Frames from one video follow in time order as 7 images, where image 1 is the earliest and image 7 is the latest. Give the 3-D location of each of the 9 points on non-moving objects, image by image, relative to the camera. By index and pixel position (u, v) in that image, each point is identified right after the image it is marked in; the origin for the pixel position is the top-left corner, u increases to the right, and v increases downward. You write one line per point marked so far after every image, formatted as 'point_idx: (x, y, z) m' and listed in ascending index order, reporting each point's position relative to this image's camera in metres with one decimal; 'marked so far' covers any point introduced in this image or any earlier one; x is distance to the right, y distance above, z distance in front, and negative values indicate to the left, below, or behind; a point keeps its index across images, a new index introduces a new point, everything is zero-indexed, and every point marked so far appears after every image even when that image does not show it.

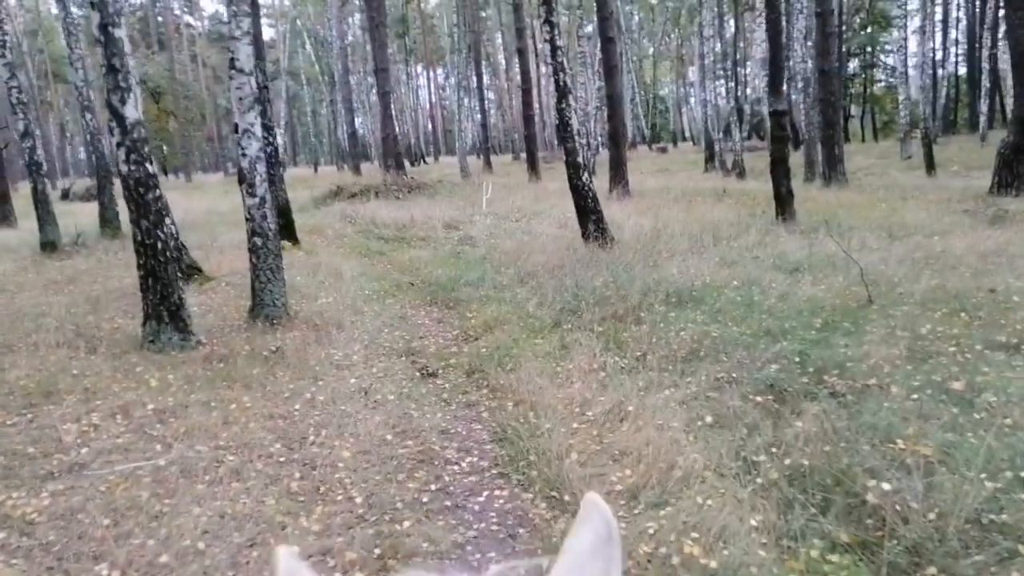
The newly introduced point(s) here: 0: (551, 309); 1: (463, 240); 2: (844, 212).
0: (+0.4, -0.2, +8.7) m
1: (-0.8, +0.8, +15.8) m
2: (+5.5, +1.3, +15.6) m
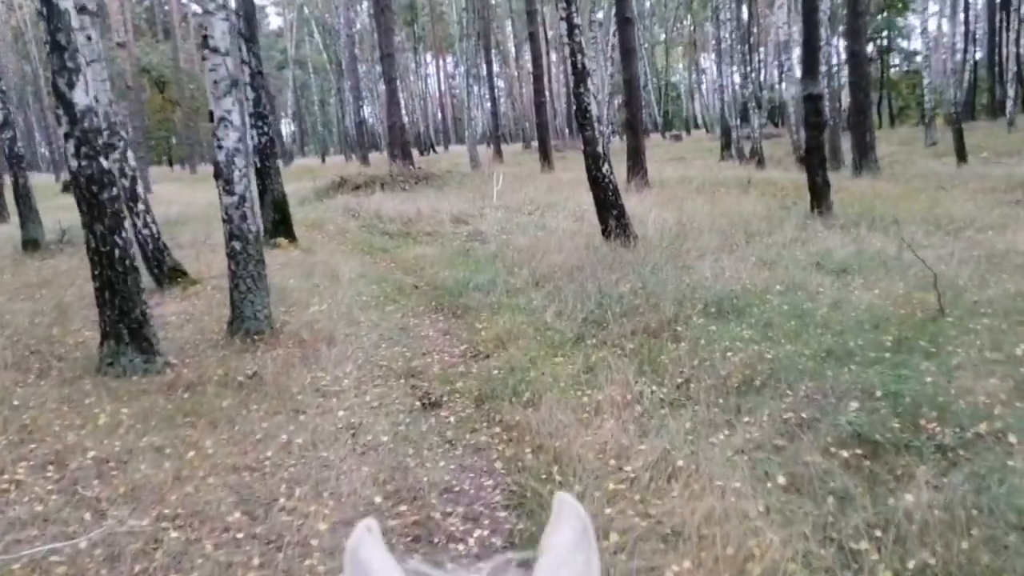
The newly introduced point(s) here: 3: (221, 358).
0: (+0.5, -0.3, +7.6) m
1: (-0.6, +0.8, +14.7) m
2: (+5.7, +1.3, +14.5) m
3: (-2.1, -0.5, +6.8) m
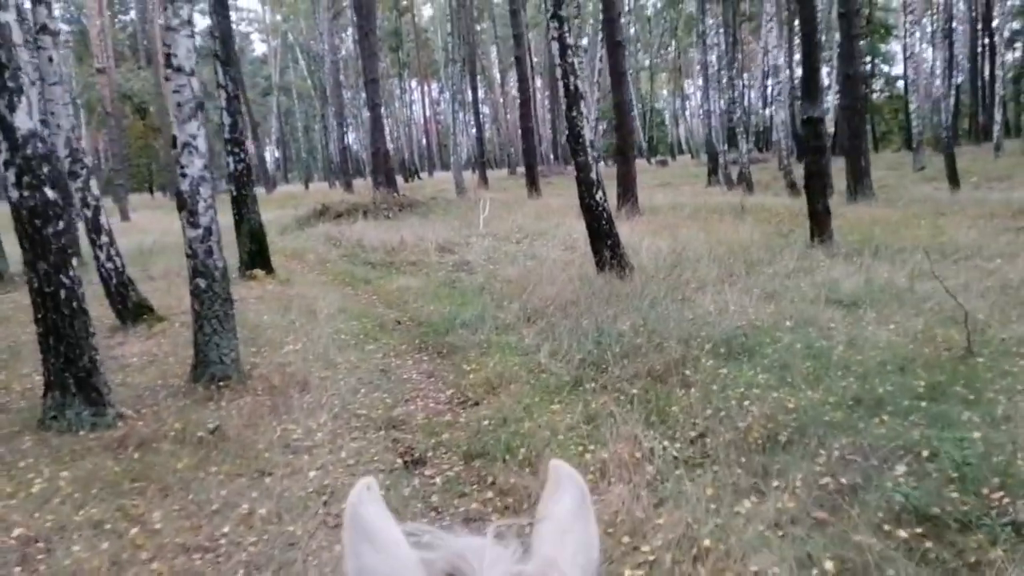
0: (+0.4, -0.6, +7.0) m
1: (-0.8, +0.3, +14.1) m
2: (+5.5, +0.9, +14.0) m
3: (-2.2, -0.8, +6.2) m
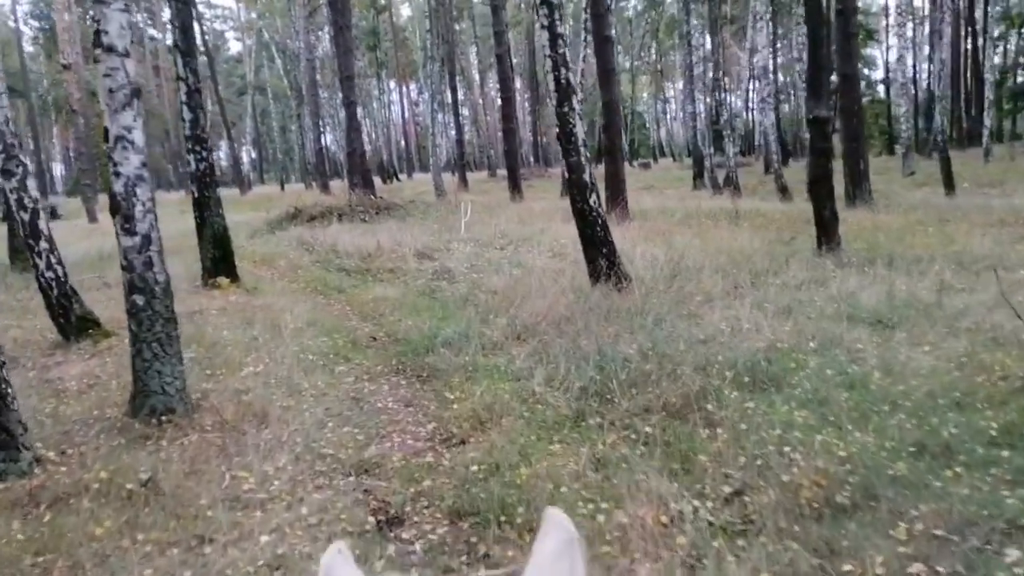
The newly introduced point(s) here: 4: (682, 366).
0: (+0.4, -0.7, +6.1) m
1: (-1.0, +0.2, +13.2) m
2: (+5.3, +0.7, +13.2) m
3: (-2.2, -0.9, +5.2) m
4: (+1.1, -0.5, +6.1) m
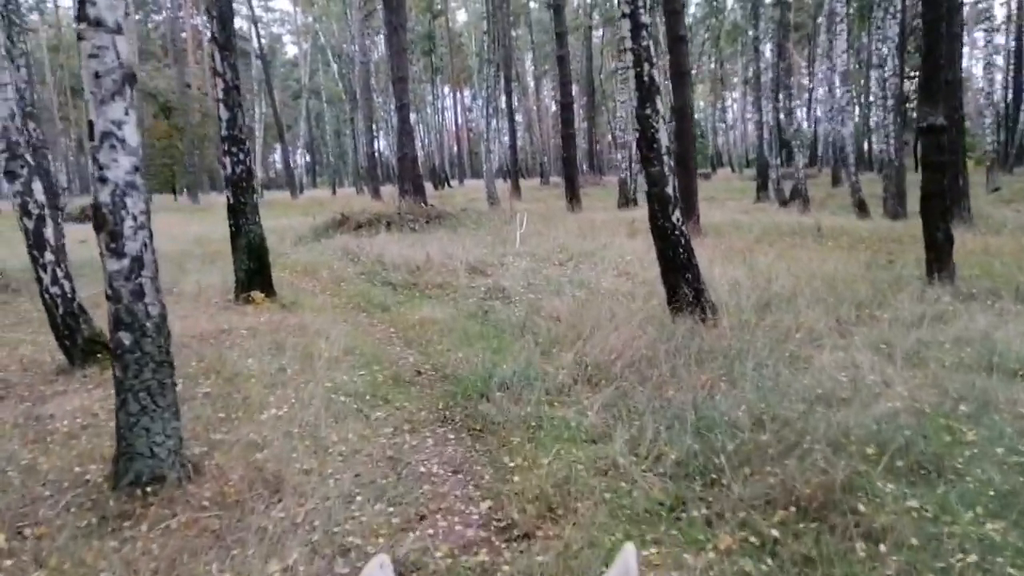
0: (+0.7, -0.9, +4.8) m
1: (-0.2, 0.0, +12.0) m
2: (+6.1, +0.3, +11.6) m
3: (-1.9, -1.1, +4.0) m
4: (+1.5, -0.8, +4.8) m
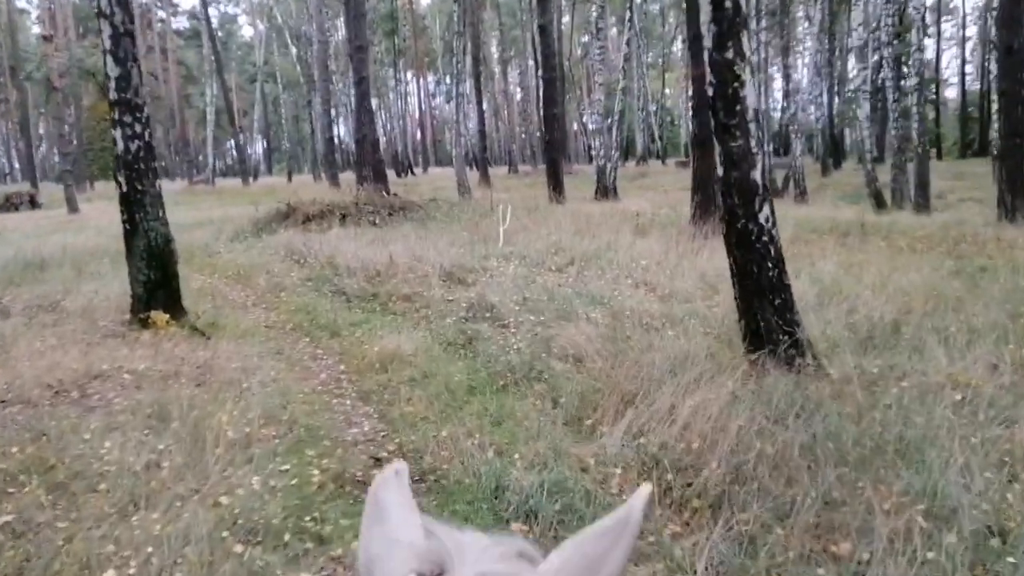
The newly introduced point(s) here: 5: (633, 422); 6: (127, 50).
0: (+0.9, -1.1, +2.0) m
1: (-0.3, -0.2, +9.1) m
2: (+6.0, +0.1, +9.0) m
3: (-1.6, -1.3, +1.1) m
4: (+1.7, -1.0, +2.0) m
5: (+0.6, -0.7, +4.9) m
6: (-3.4, +2.1, +8.3) m
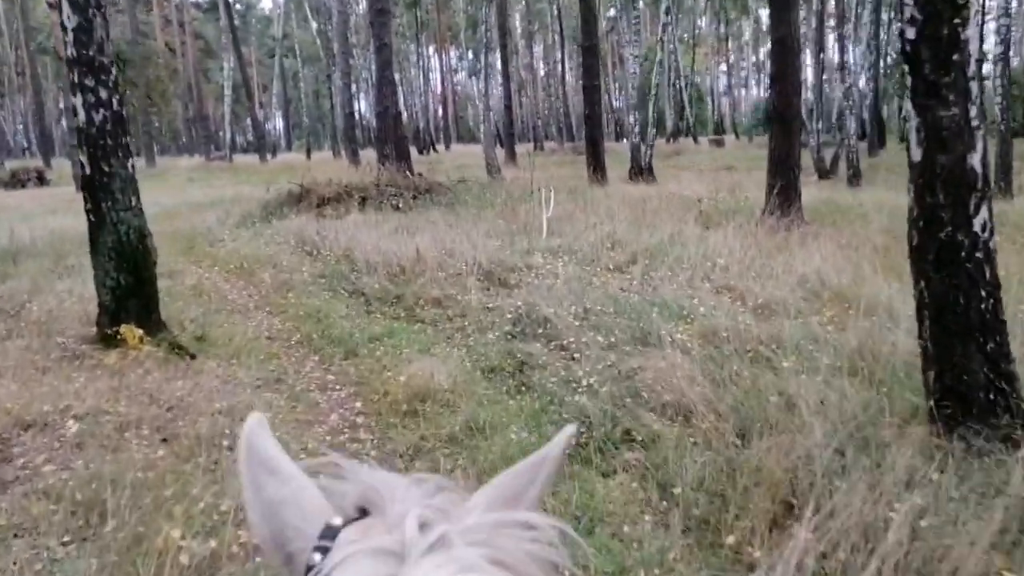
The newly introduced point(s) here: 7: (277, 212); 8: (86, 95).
0: (+1.2, -1.4, +0.2) m
1: (+0.1, -0.3, +7.3) m
2: (+6.4, 0.0, +7.1) m
3: (-1.4, -1.6, -0.6) m
4: (+2.0, -1.3, +0.2) m
5: (+1.0, -0.9, +3.1) m
6: (-2.9, +2.0, +6.5) m
7: (-3.6, +1.2, +14.6) m
8: (-3.0, +1.4, +6.6) m
